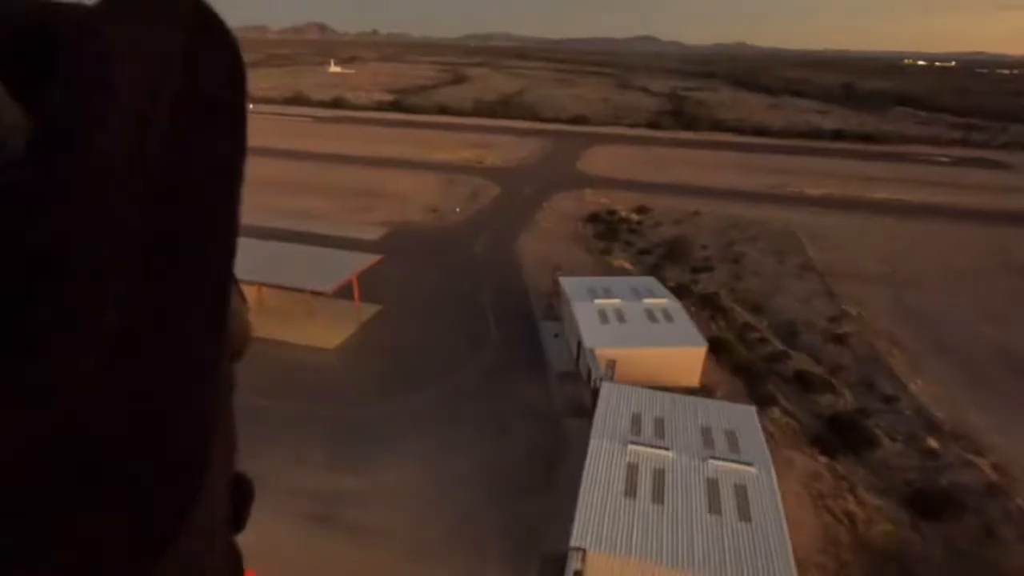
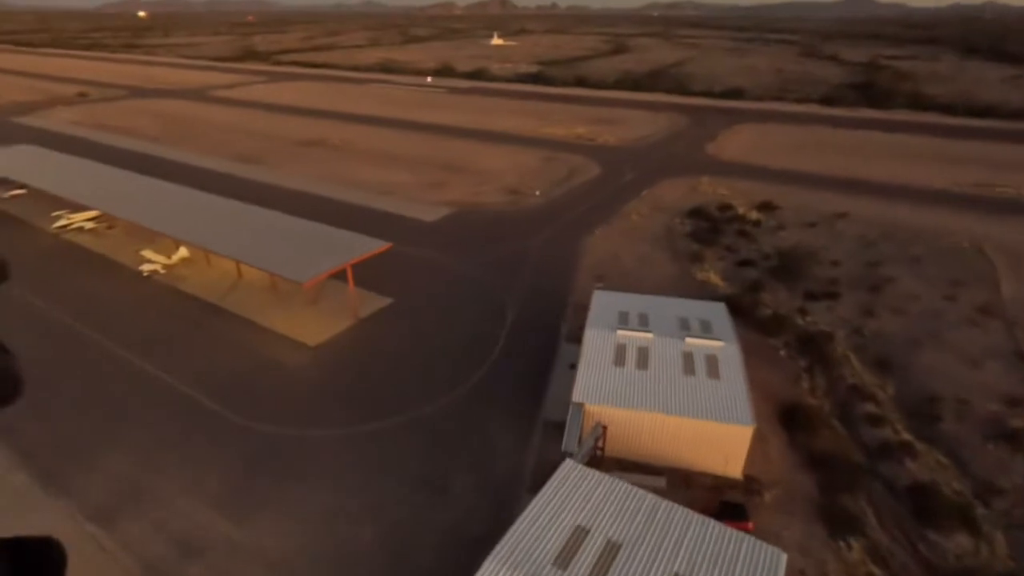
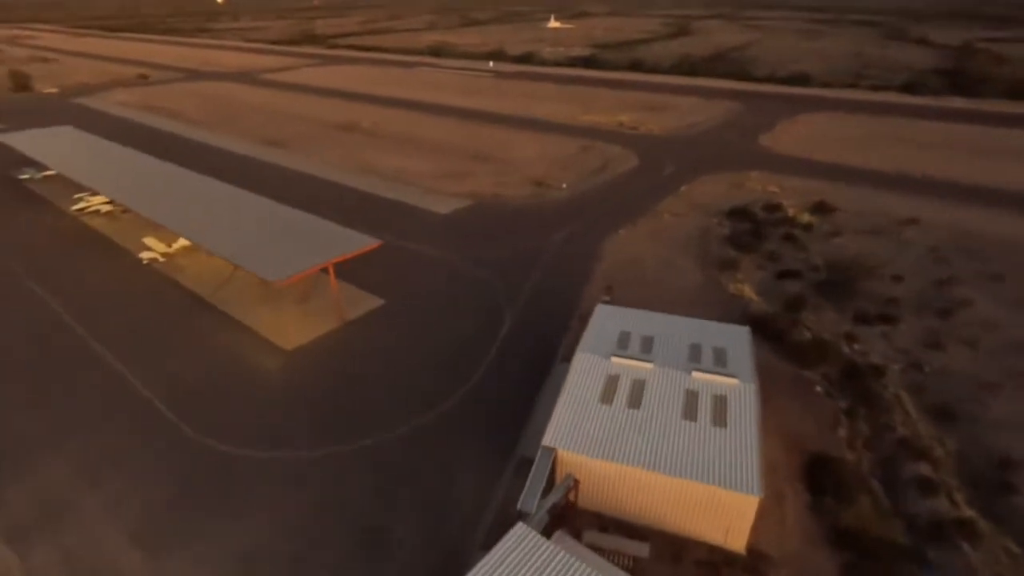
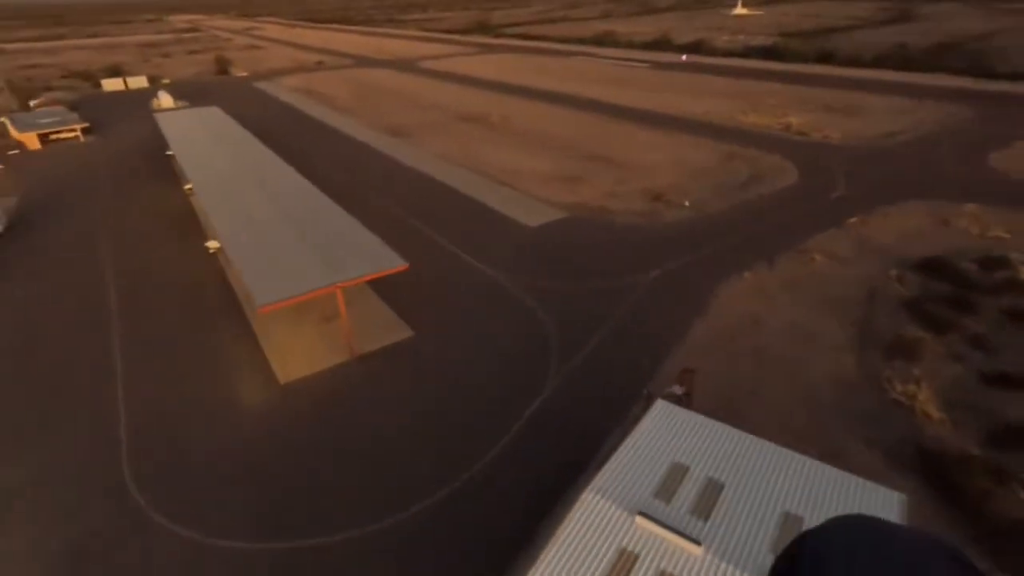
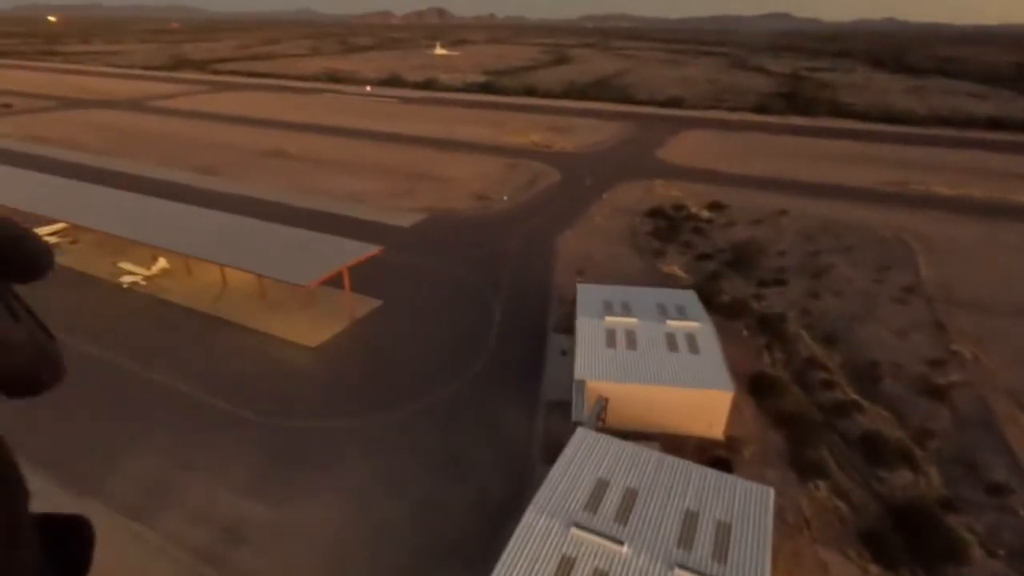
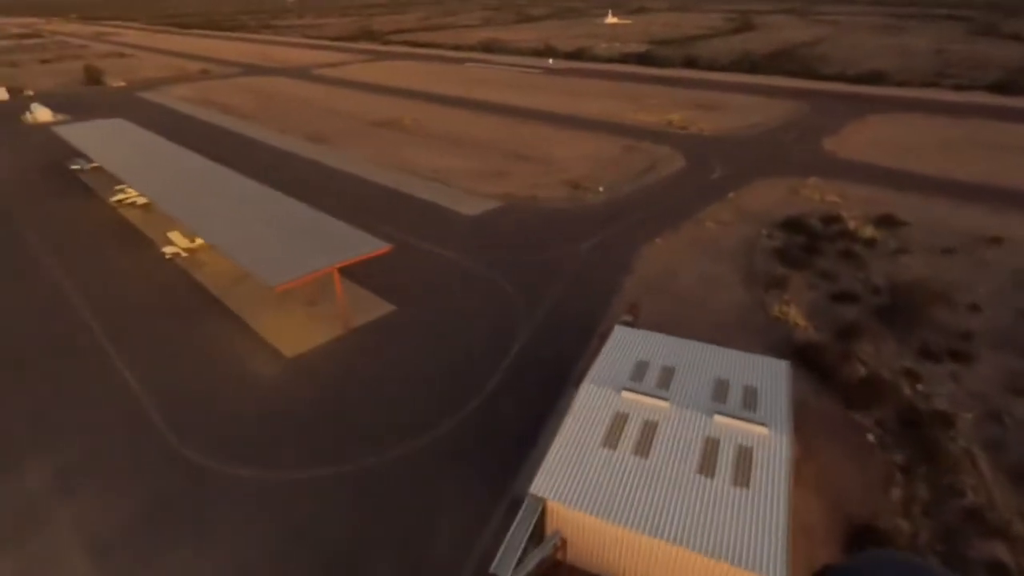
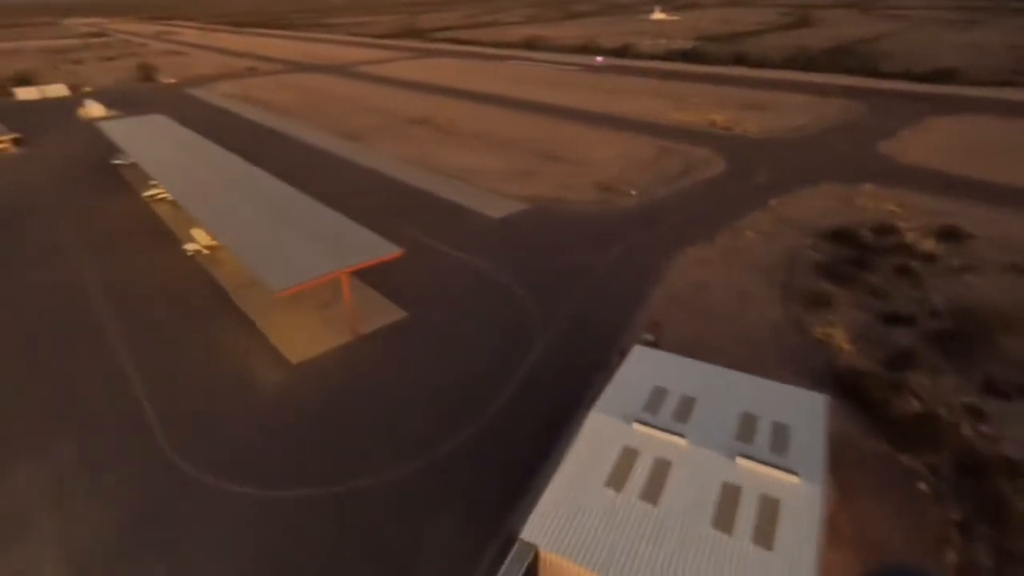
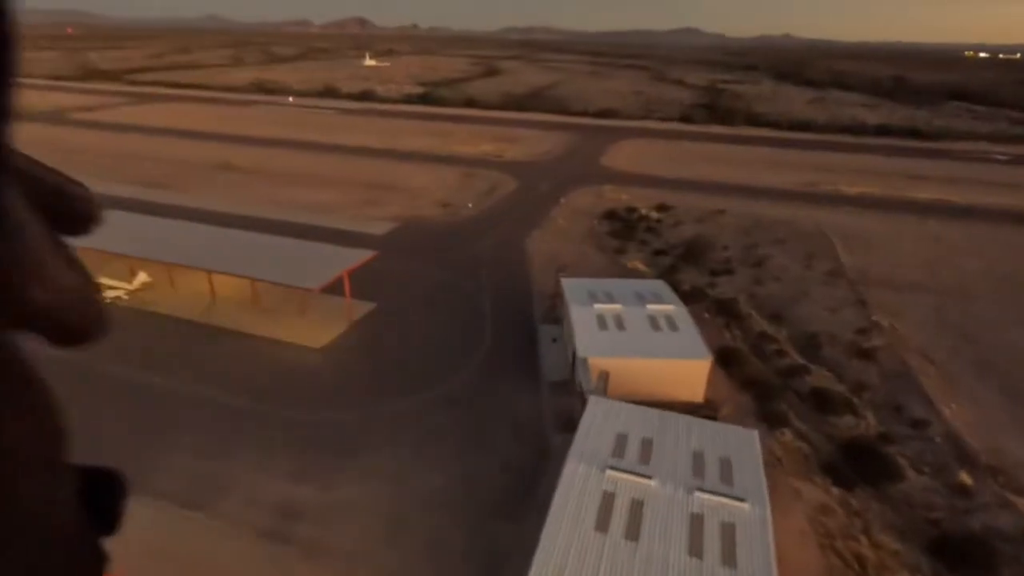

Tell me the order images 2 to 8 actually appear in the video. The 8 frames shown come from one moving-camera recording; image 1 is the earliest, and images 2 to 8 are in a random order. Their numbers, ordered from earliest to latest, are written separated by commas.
8, 5, 2, 3, 6, 7, 4
